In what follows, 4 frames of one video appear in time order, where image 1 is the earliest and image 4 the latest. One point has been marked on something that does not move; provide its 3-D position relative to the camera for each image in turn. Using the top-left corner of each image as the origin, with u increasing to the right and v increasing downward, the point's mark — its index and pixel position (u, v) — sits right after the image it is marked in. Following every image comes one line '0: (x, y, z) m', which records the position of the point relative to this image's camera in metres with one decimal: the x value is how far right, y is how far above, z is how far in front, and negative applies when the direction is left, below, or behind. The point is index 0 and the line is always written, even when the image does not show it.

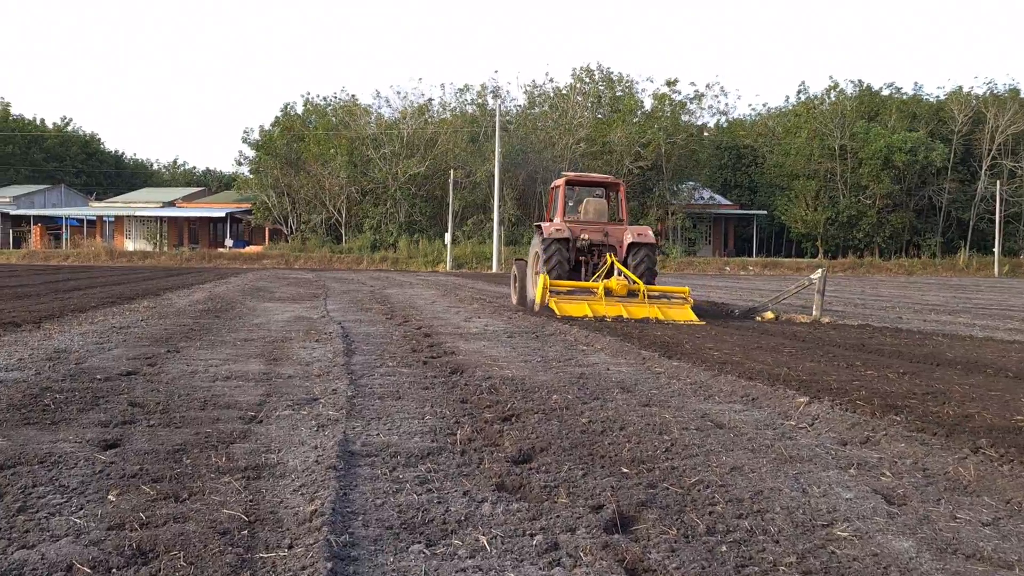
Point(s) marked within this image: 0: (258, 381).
0: (-1.5, -0.6, +5.7) m
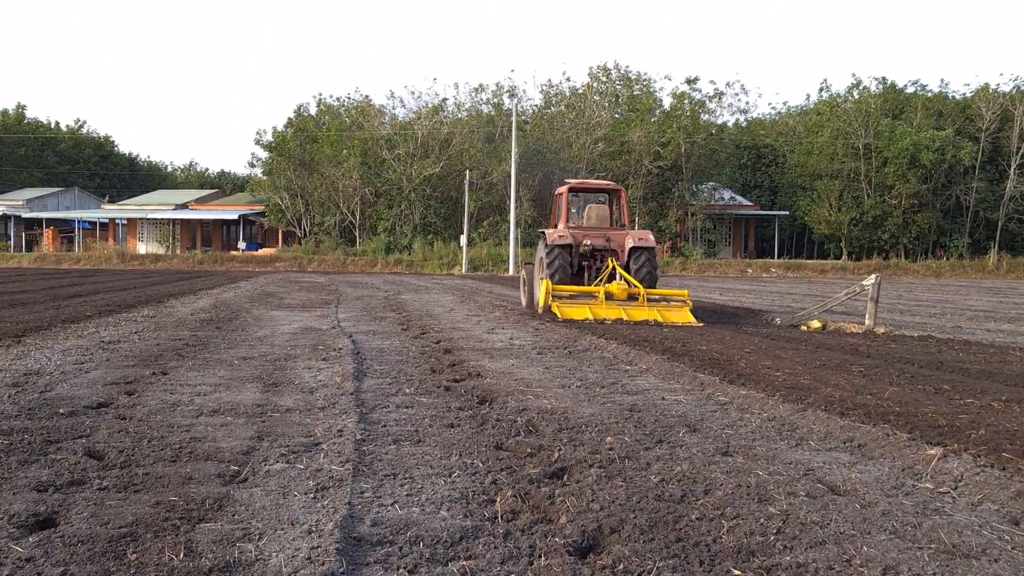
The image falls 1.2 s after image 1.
0: (-1.3, -0.7, +4.8) m
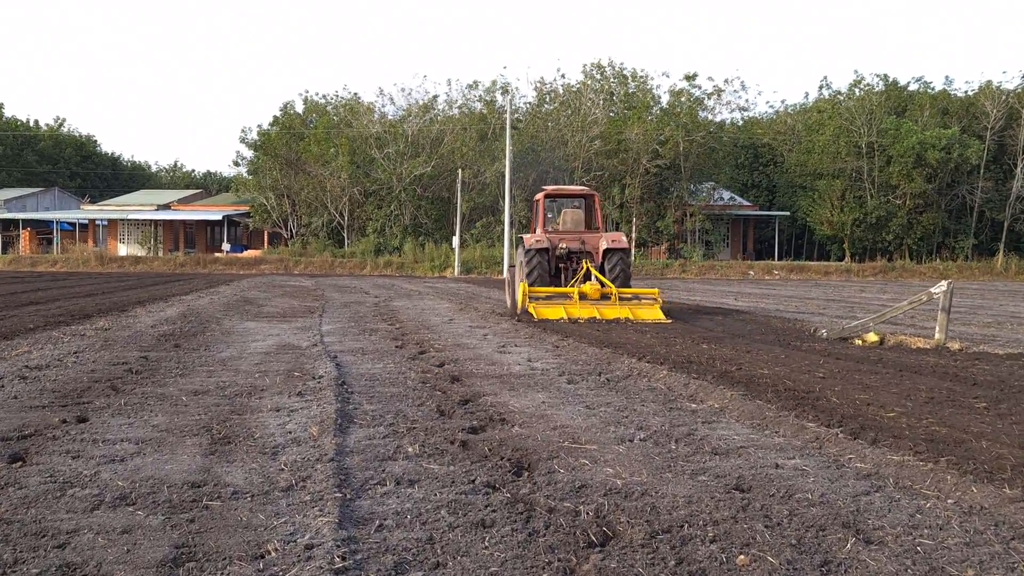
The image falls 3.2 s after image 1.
0: (-1.1, -0.7, +3.1) m
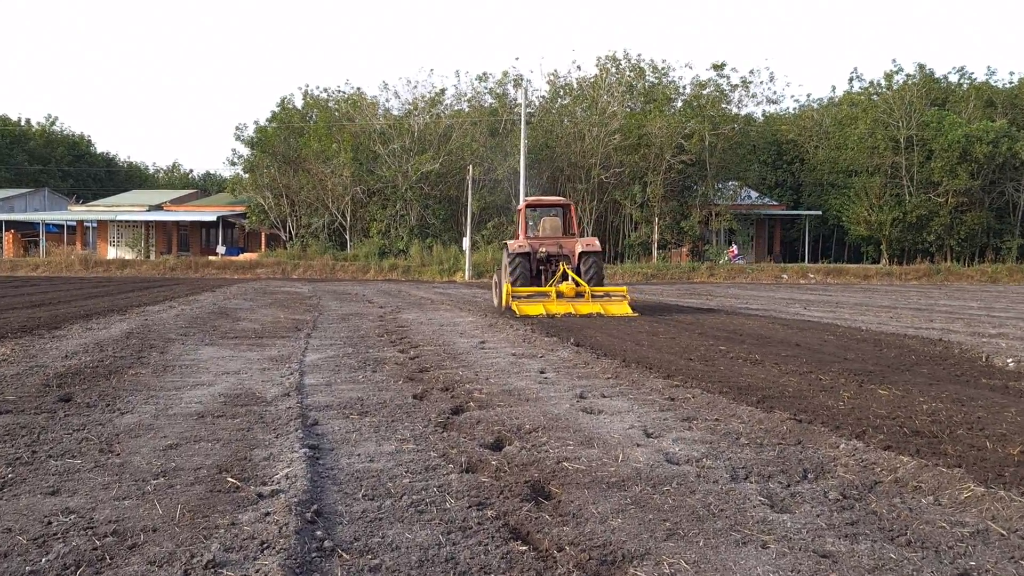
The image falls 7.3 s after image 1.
0: (-0.6, -0.8, -0.1) m
